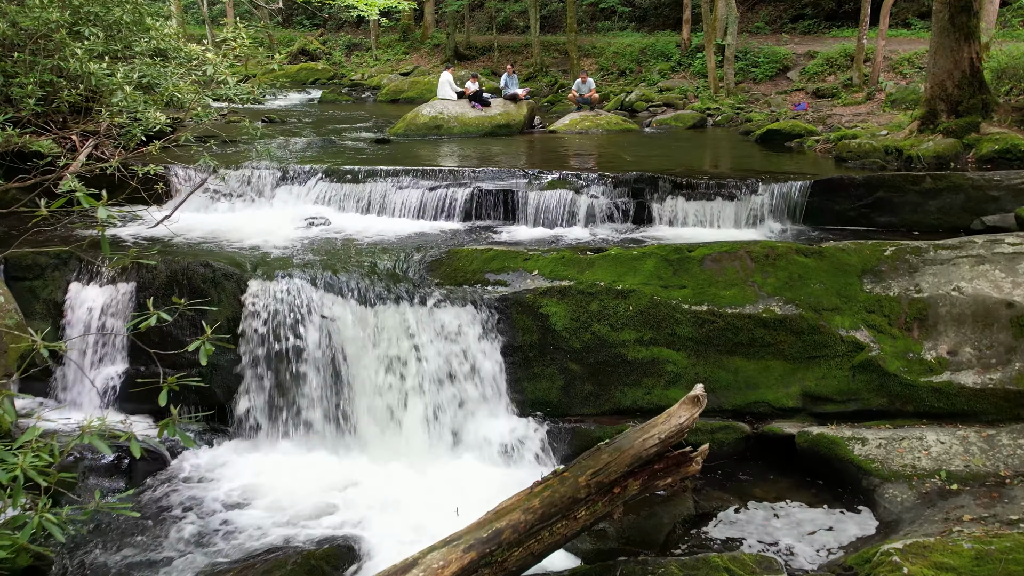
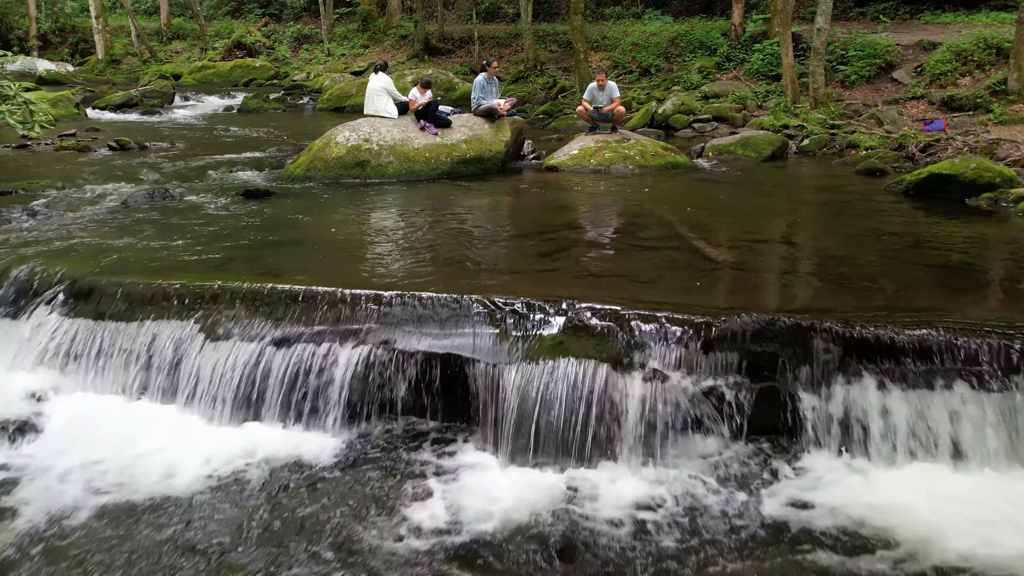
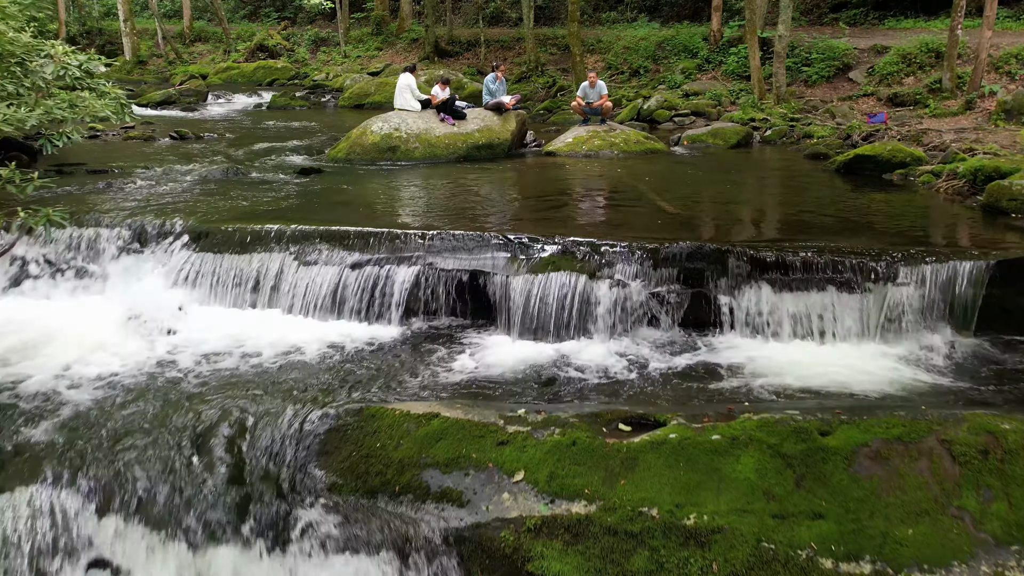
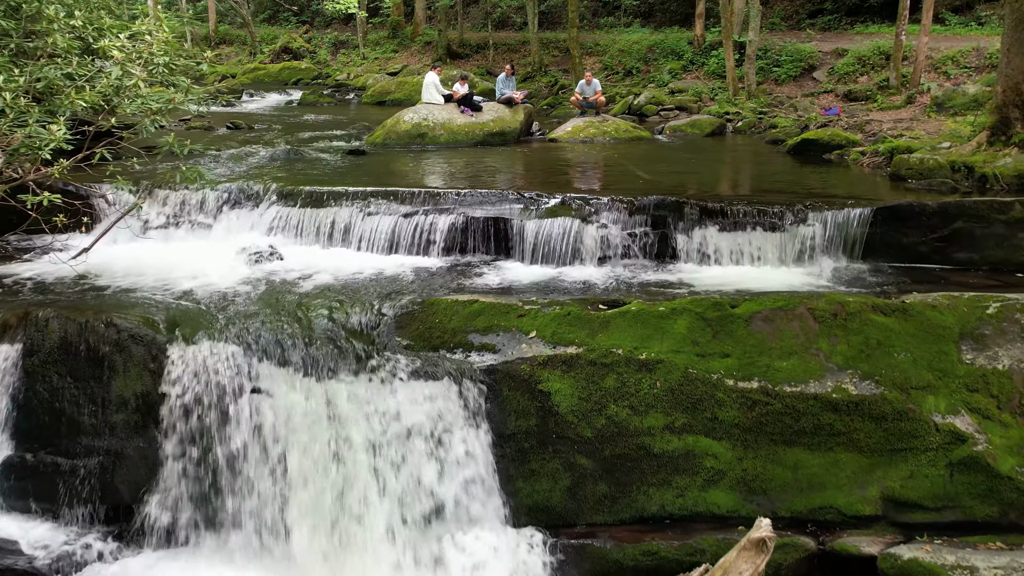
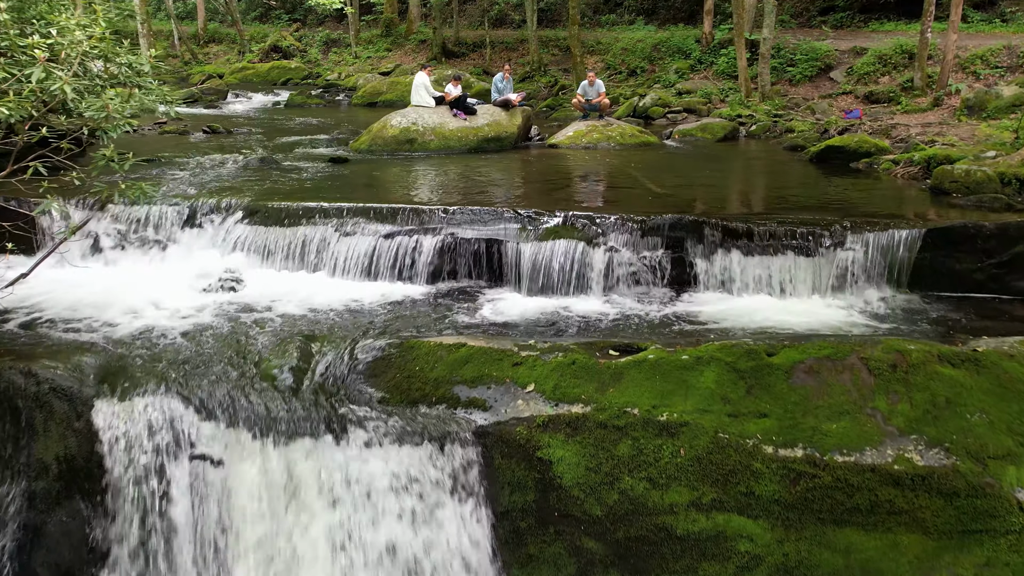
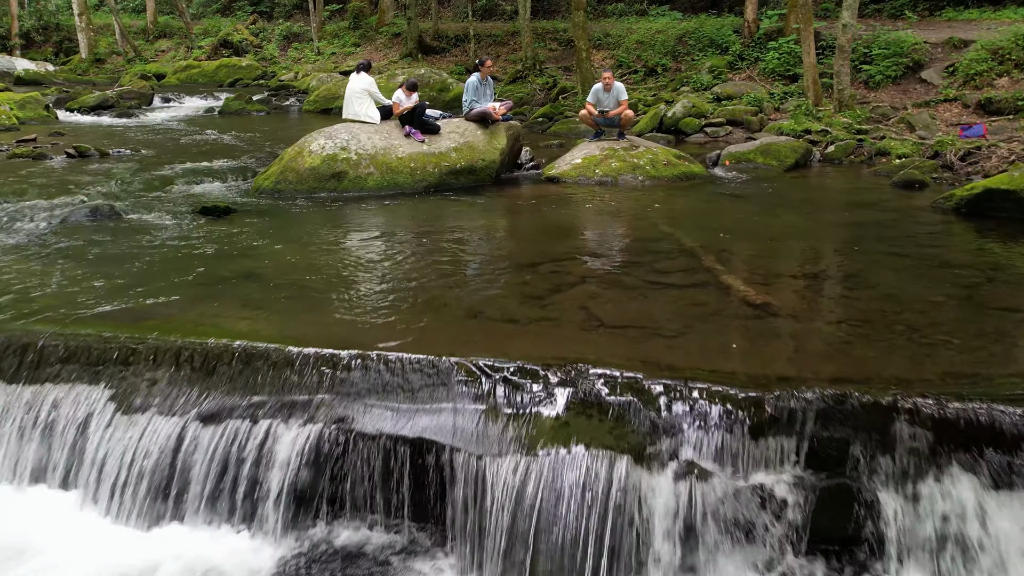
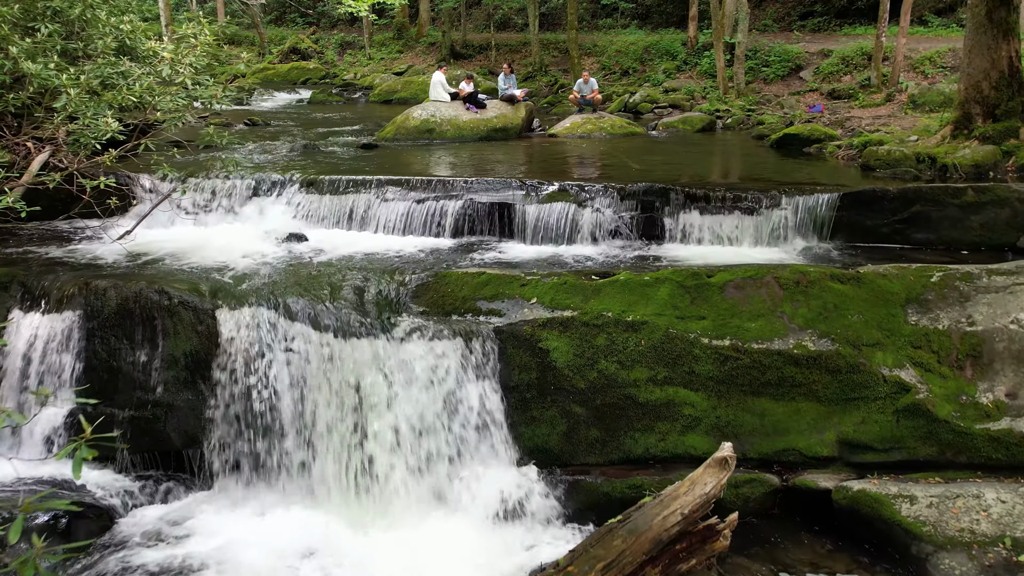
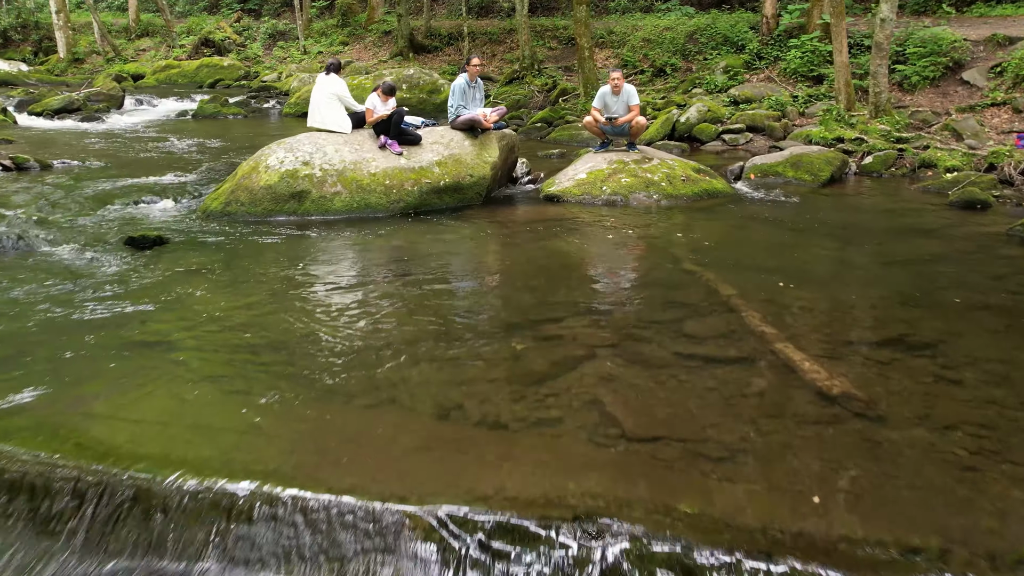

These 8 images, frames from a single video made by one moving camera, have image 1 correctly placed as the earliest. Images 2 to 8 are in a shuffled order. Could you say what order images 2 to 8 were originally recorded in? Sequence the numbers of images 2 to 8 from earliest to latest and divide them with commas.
7, 4, 5, 3, 2, 6, 8
